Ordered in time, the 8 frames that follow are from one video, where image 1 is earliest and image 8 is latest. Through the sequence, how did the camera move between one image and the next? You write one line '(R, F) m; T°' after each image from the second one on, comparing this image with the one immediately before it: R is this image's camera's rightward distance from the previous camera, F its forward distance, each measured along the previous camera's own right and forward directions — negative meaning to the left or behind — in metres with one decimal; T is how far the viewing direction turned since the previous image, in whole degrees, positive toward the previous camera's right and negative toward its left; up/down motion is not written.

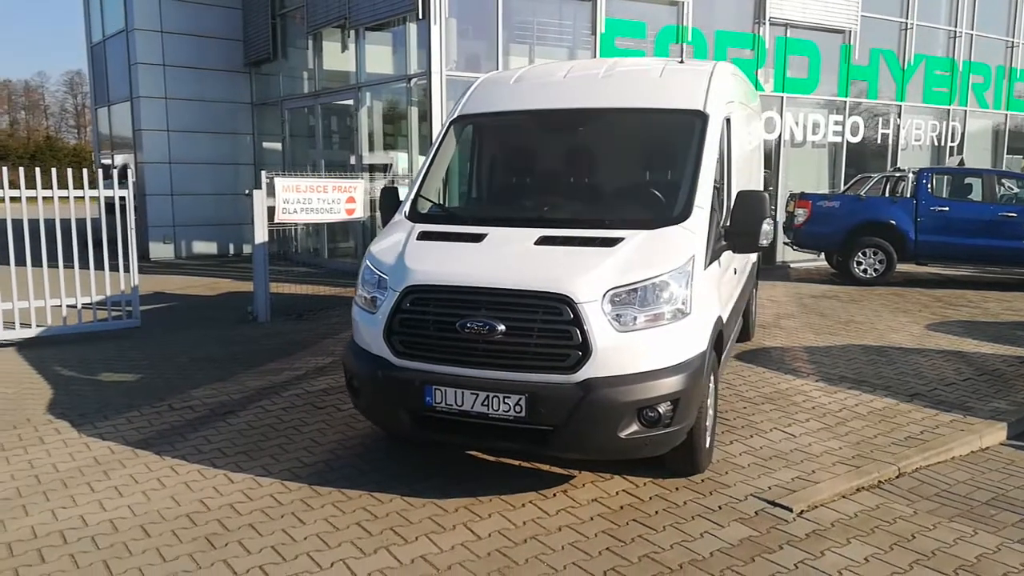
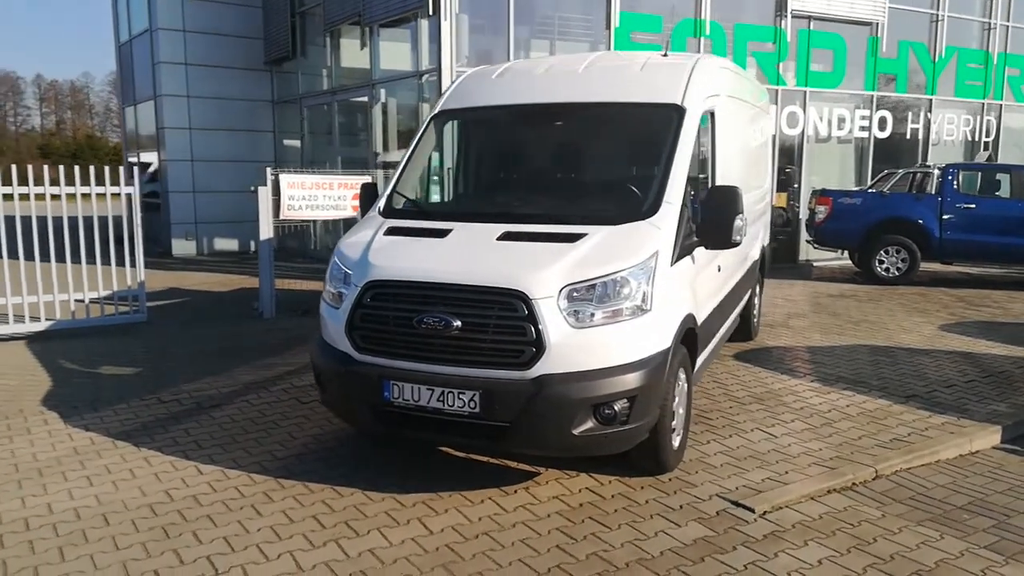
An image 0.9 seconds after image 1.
(+0.4, 0.0) m; -3°
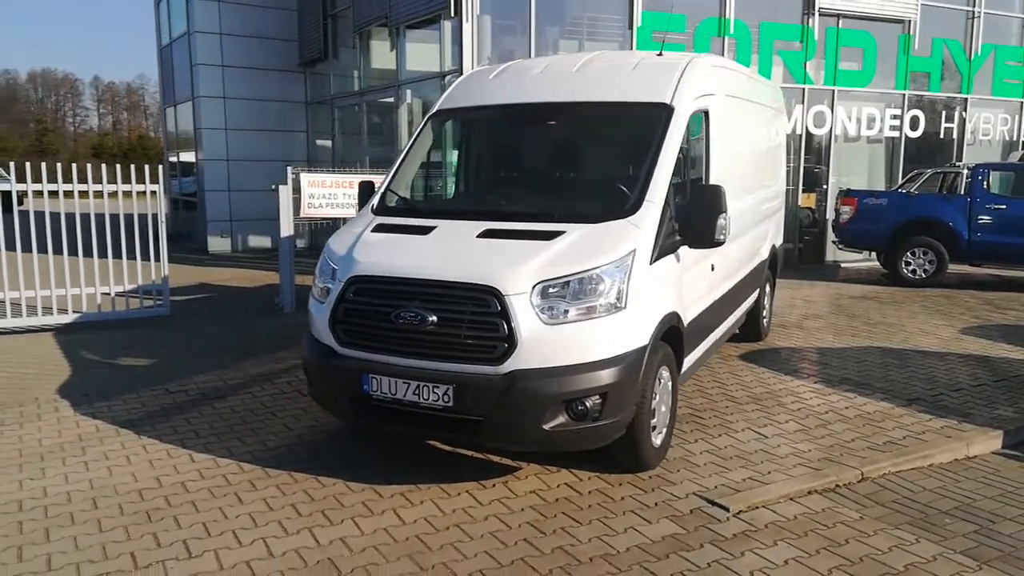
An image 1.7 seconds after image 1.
(+0.4, -0.1) m; -3°
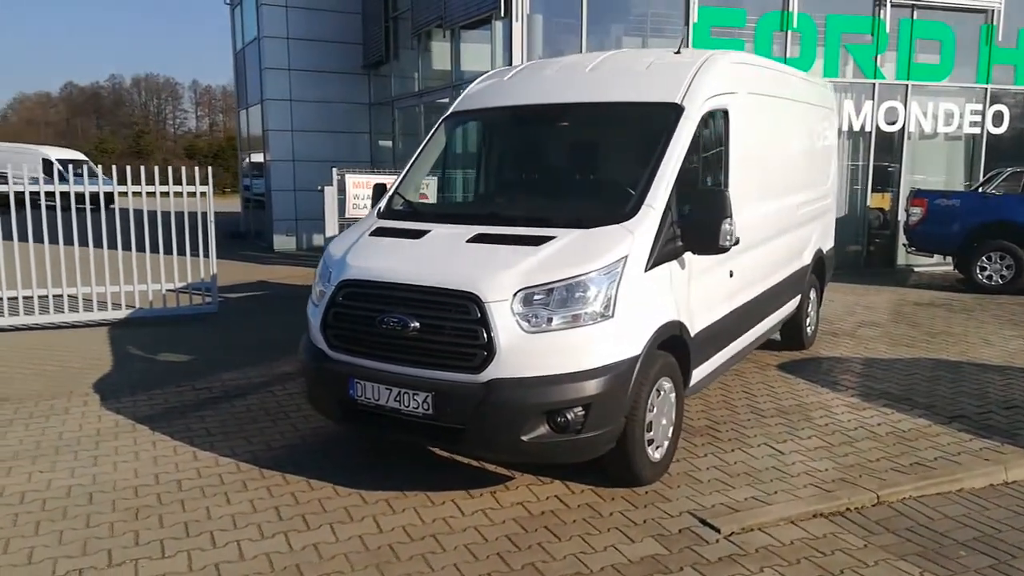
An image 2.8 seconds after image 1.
(+0.5, +0.1) m; -6°
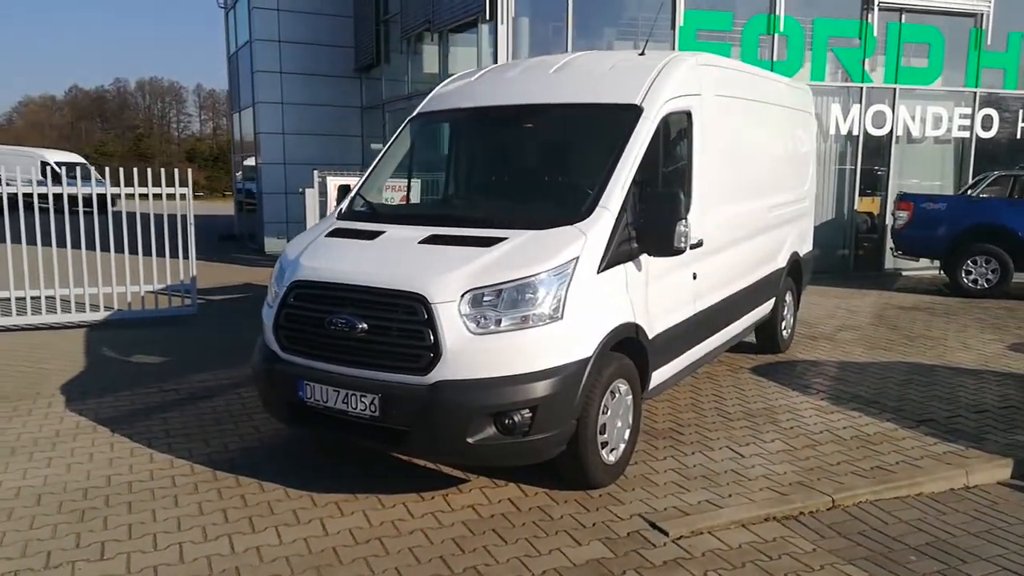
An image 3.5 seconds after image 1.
(+0.3, 0.0) m; 0°
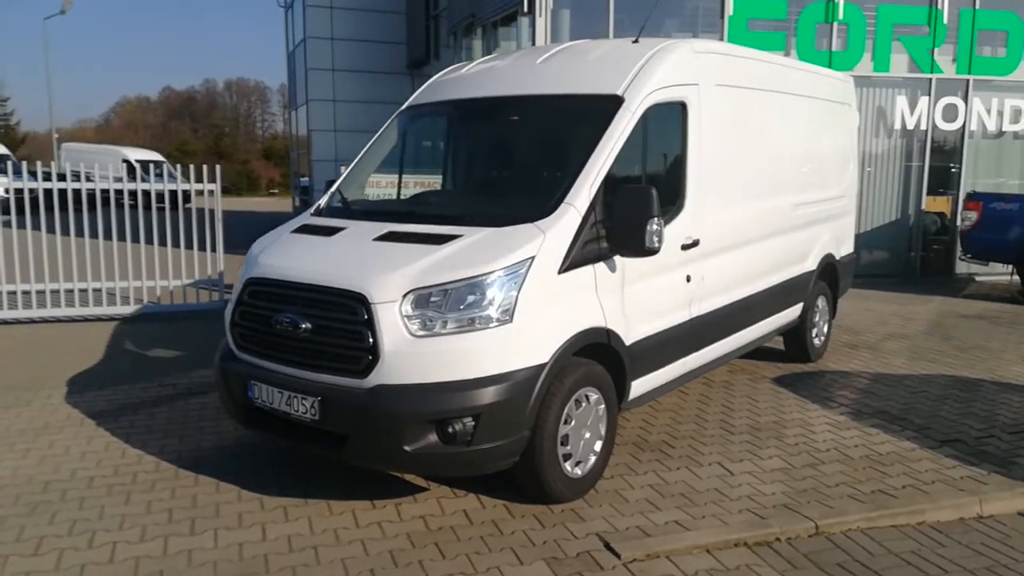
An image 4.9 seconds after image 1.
(+0.7, +0.3) m; -6°
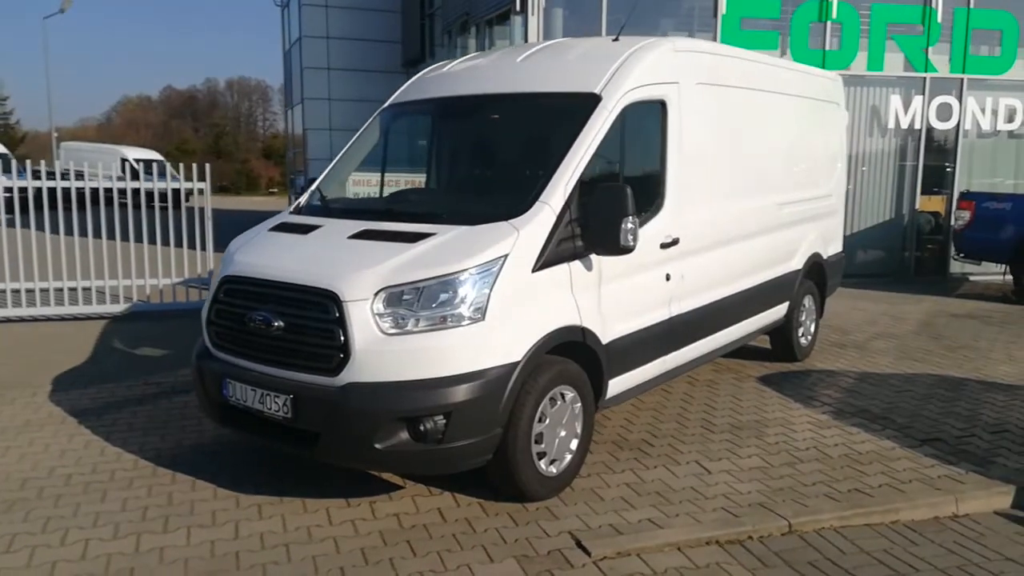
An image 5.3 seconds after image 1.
(+0.1, 0.0) m; 0°
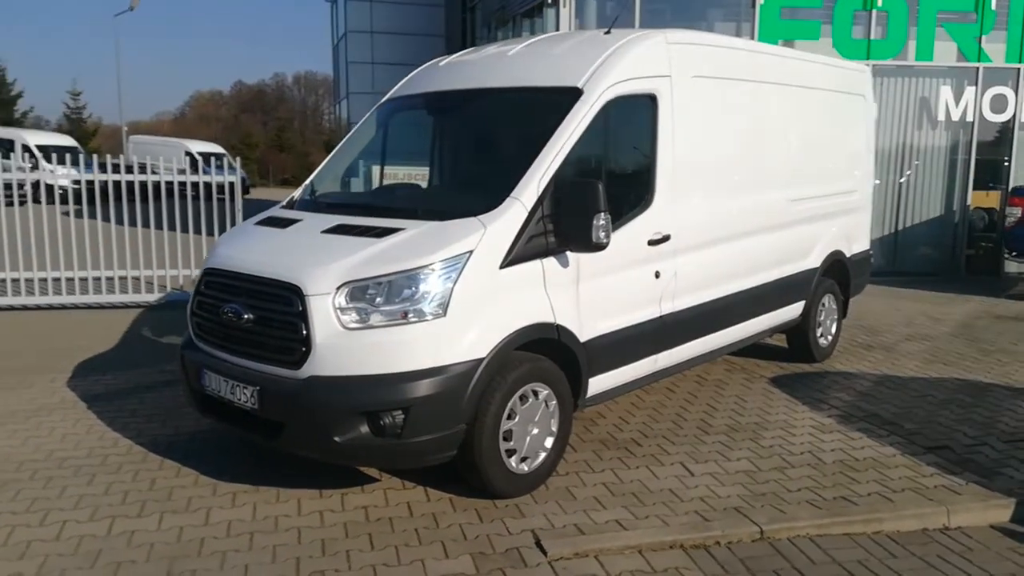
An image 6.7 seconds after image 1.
(+0.5, 0.0) m; -4°
